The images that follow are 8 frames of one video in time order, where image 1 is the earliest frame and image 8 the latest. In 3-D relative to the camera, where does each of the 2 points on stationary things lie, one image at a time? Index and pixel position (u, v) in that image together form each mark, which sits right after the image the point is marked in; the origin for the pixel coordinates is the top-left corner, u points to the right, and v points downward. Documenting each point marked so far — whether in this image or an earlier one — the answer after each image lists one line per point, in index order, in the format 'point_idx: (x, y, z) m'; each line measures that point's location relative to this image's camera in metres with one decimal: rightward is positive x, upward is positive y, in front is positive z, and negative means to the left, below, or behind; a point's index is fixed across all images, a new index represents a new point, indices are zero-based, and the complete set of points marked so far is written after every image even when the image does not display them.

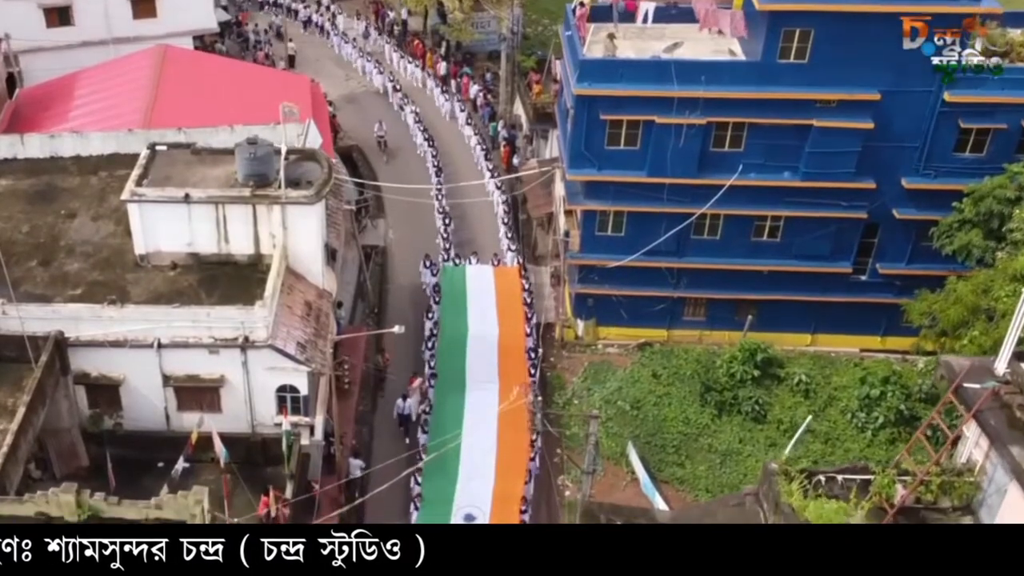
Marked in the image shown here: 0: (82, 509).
0: (-7.9, -4.1, +18.7) m
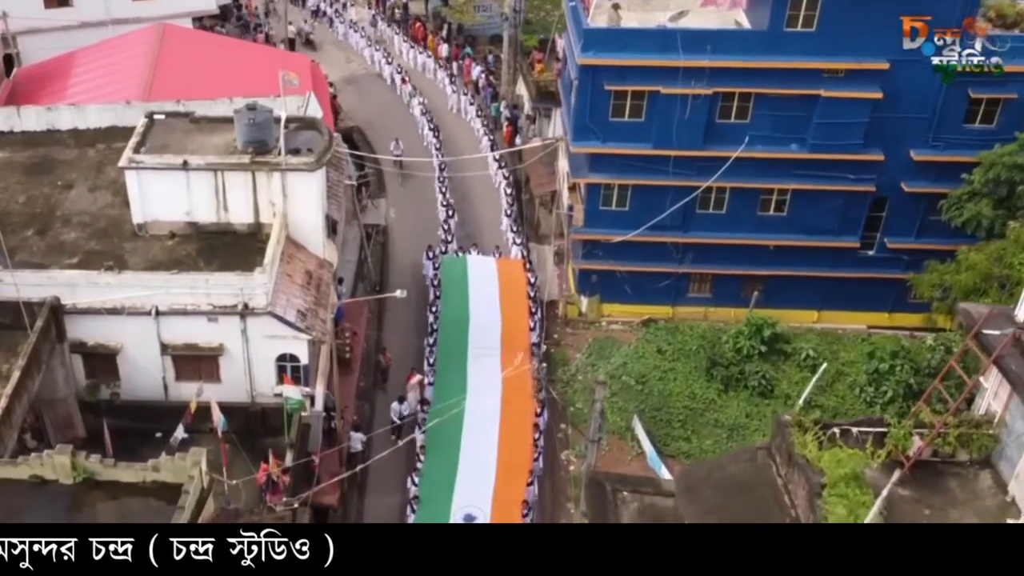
0: (-7.8, -3.3, +18.3) m
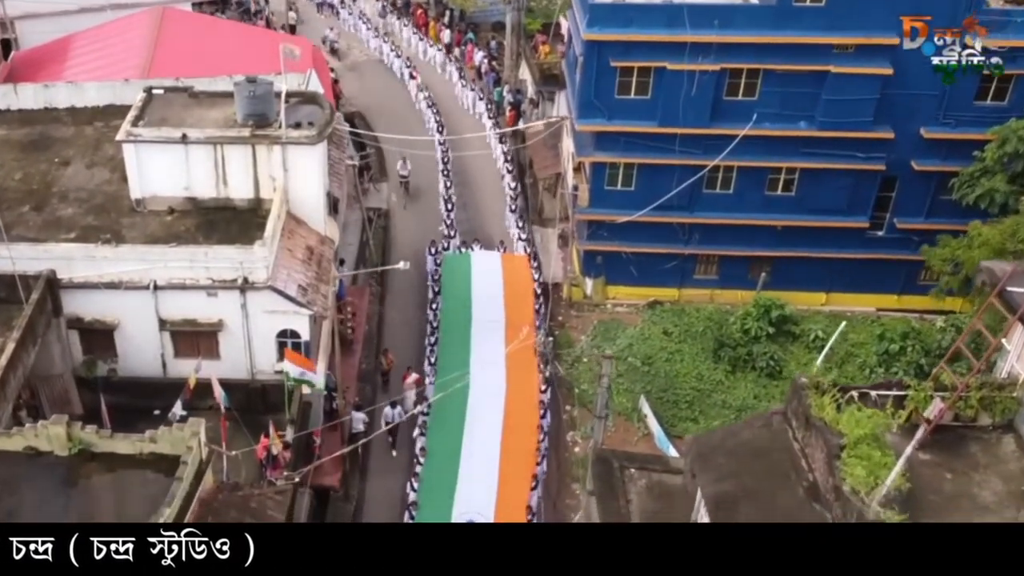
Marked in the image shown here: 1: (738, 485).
0: (-7.7, -2.7, +17.8) m
1: (+3.2, -2.8, +14.3) m
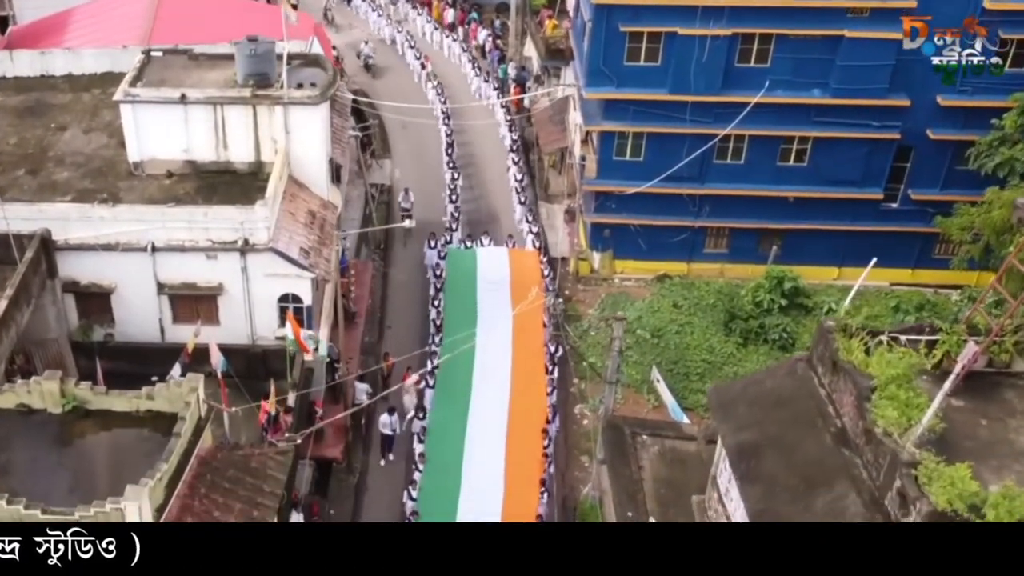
0: (-7.6, -1.9, +17.2) m
1: (+3.3, -1.9, +13.6) m
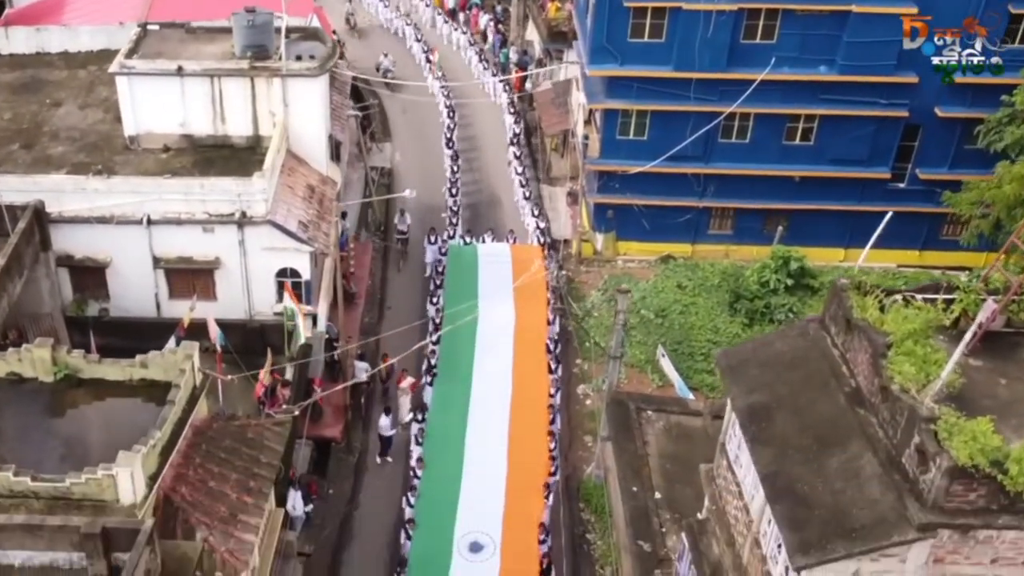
0: (-7.5, -1.3, +16.8) m
1: (+3.4, -1.4, +13.2) m
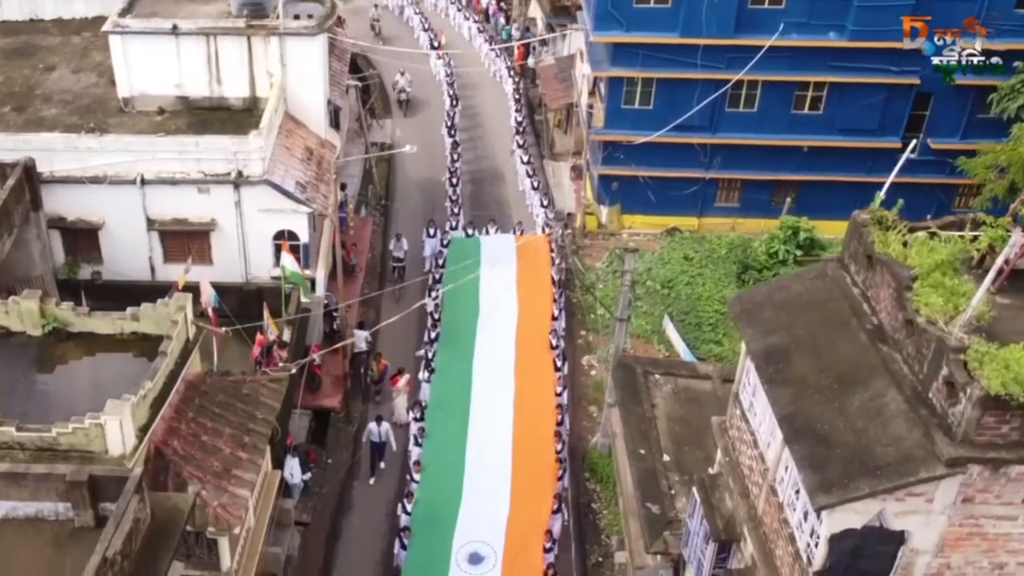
0: (-7.4, -0.5, +16.2) m
1: (+3.5, -0.6, +12.7) m
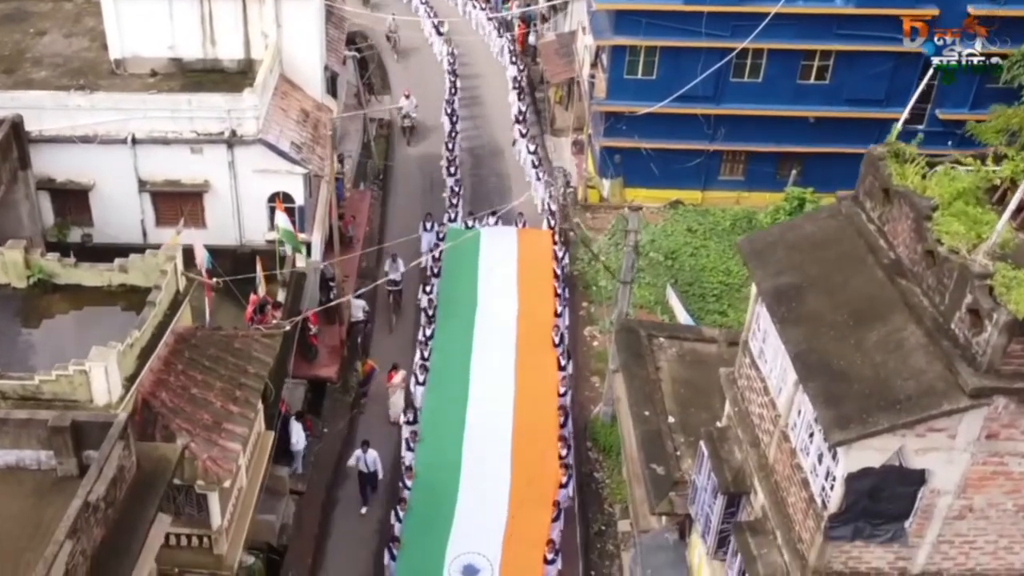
0: (-7.4, +0.2, +15.7) m
1: (+3.5, +0.2, +12.1) m
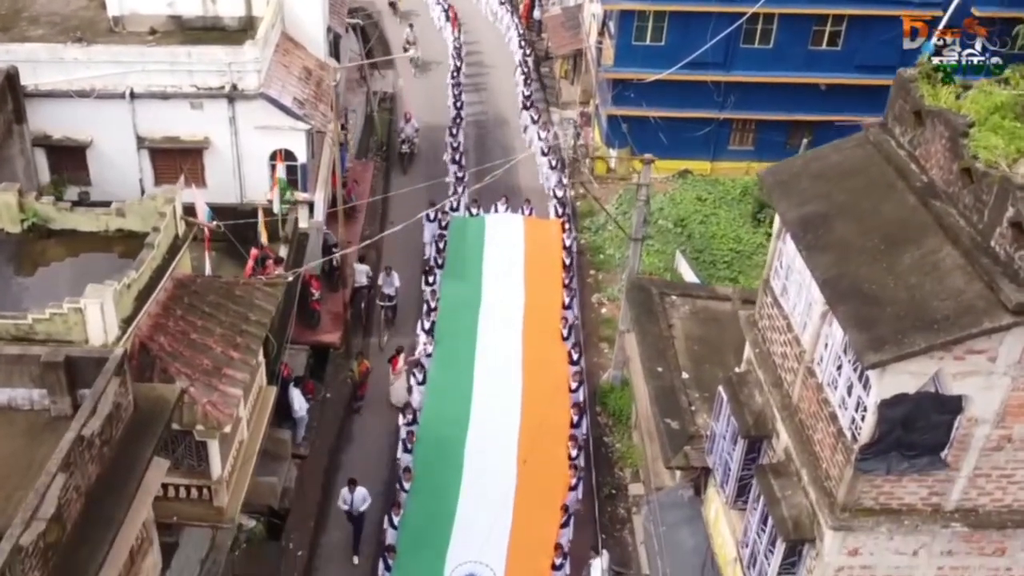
0: (-7.3, +1.0, +15.2) m
1: (+3.6, +1.0, +11.6) m
